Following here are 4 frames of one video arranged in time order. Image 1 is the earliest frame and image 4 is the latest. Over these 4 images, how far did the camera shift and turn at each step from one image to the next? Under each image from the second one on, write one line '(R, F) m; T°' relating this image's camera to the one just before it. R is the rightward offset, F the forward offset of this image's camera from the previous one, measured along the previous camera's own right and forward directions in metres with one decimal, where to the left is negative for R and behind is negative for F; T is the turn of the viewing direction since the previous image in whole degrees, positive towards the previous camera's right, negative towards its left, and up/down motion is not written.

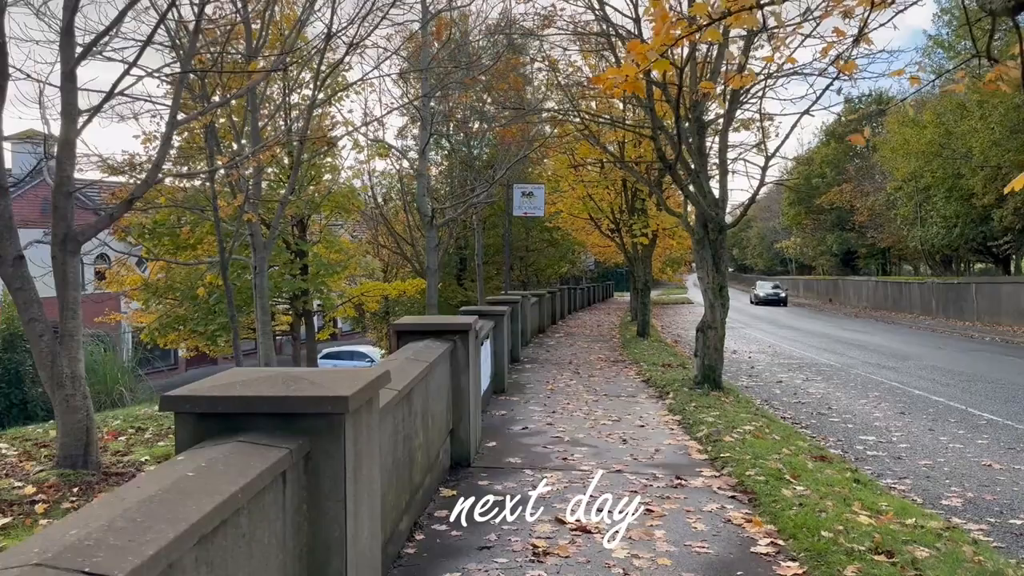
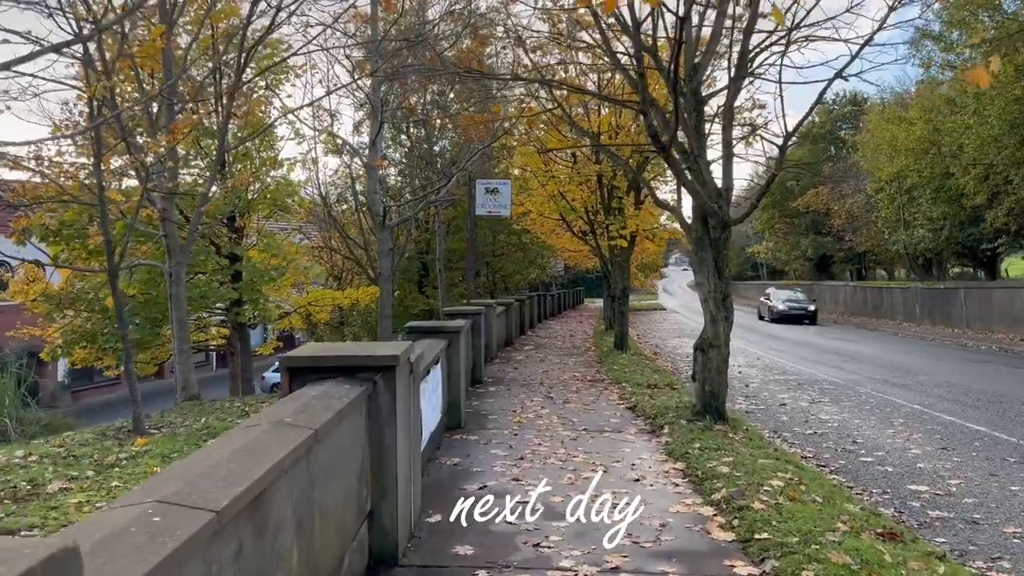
(+0.1, +1.9) m; +2°
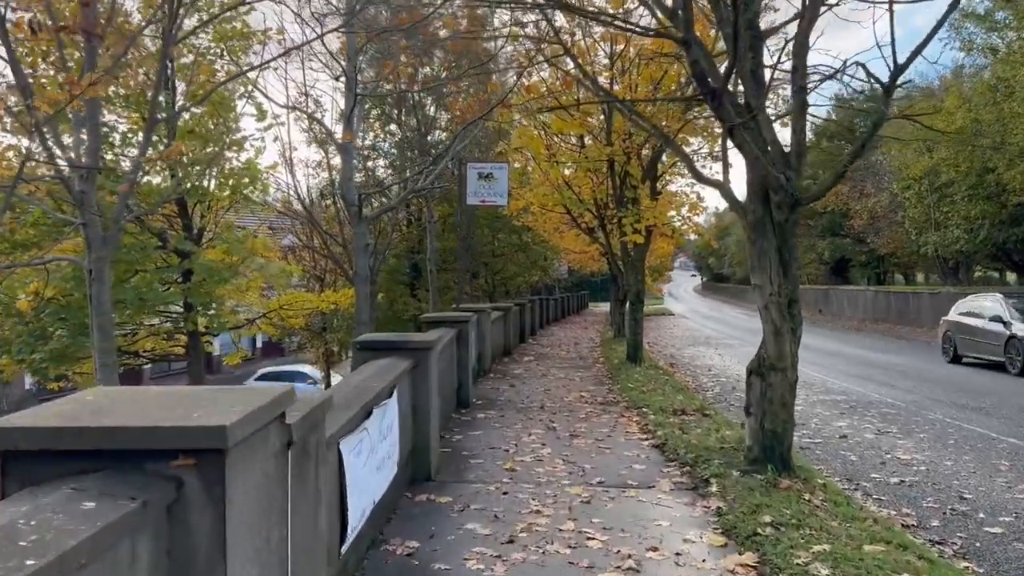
(+0.1, +2.2) m; 0°
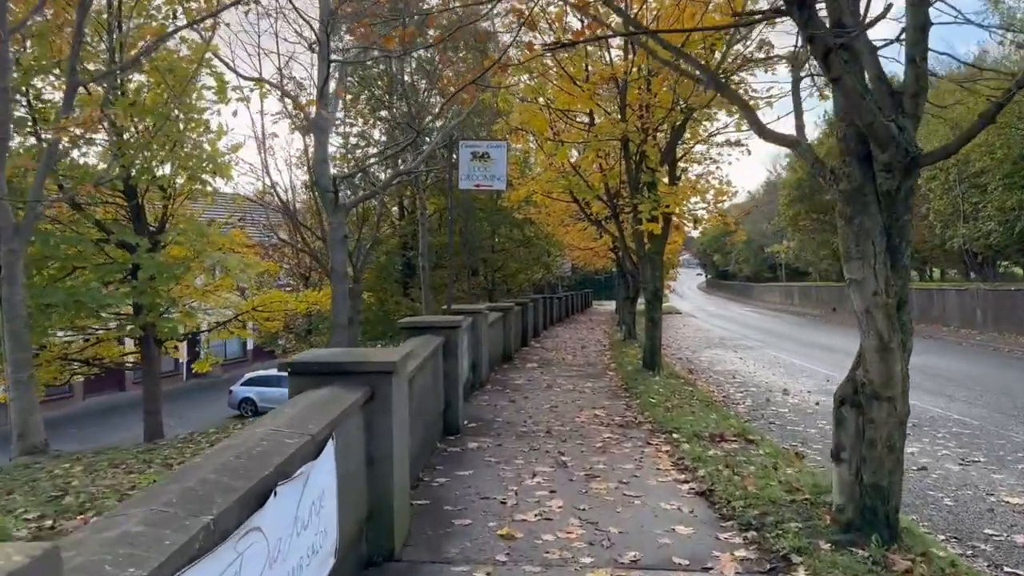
(0.0, +1.7) m; 0°
